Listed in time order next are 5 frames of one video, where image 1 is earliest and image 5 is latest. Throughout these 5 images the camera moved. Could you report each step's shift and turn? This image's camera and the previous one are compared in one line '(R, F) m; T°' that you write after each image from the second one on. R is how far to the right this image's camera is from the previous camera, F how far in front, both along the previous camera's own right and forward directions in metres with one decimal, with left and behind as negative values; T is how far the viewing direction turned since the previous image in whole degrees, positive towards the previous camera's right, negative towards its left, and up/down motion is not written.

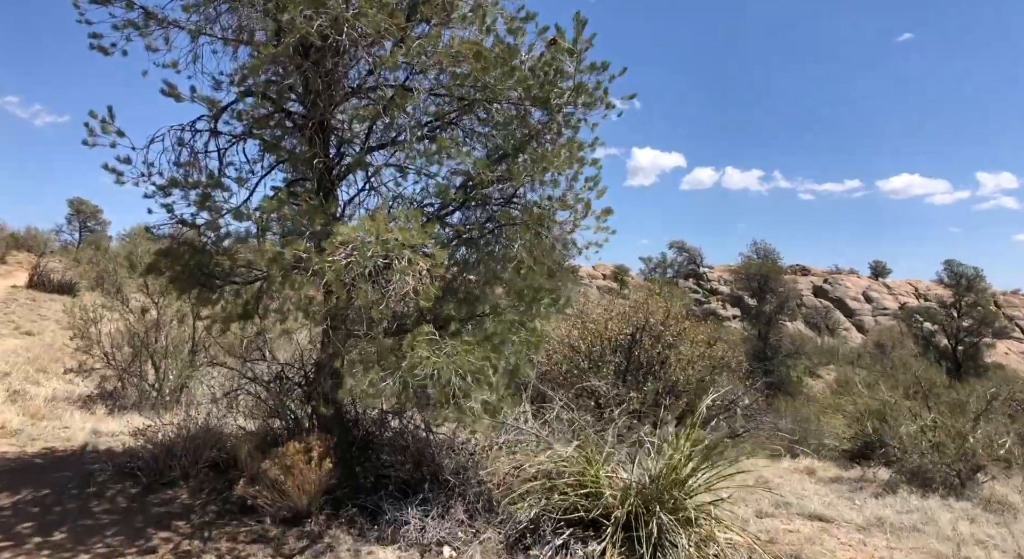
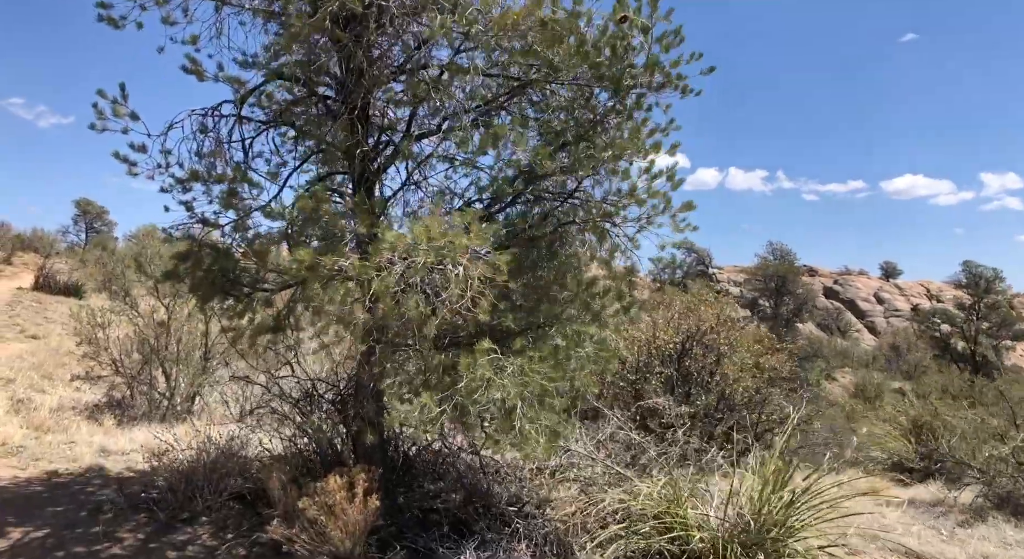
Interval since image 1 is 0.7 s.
(-0.4, +0.7) m; 0°
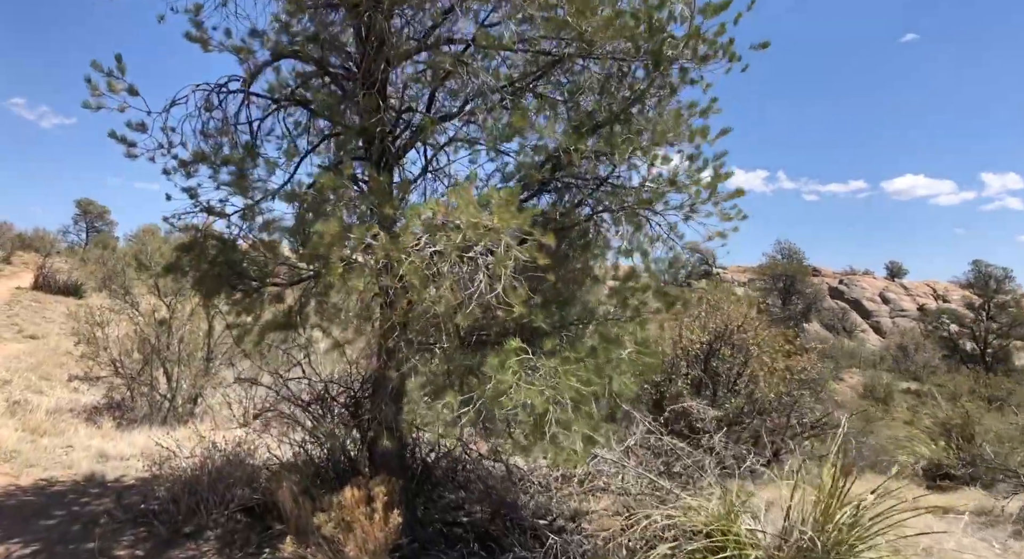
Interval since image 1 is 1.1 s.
(-0.2, +0.4) m; 0°
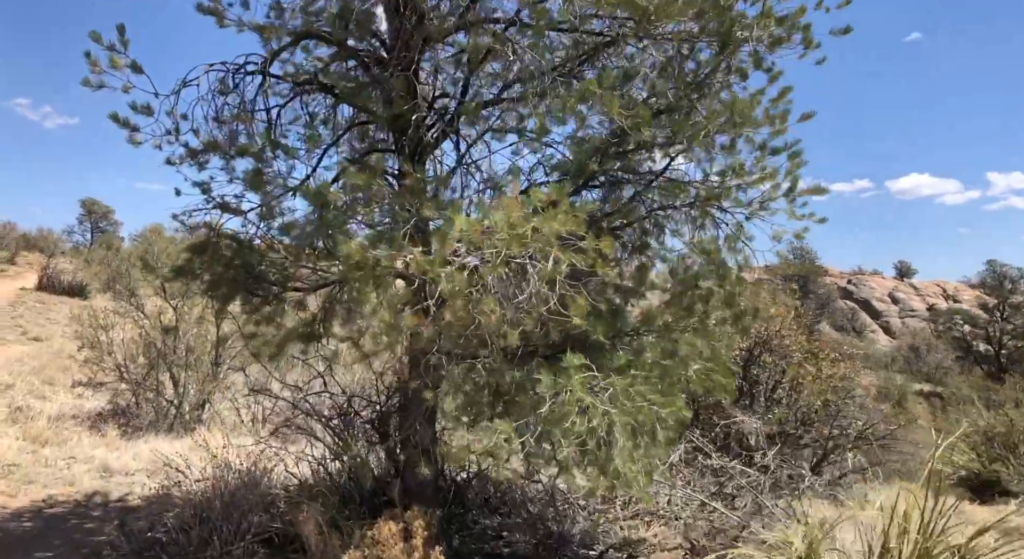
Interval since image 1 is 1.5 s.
(-0.3, +0.5) m; 0°
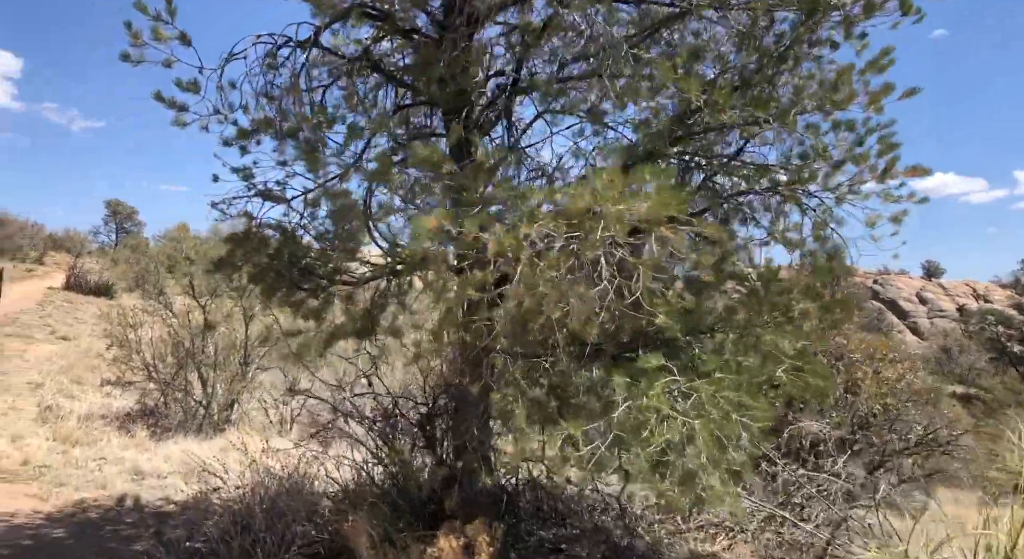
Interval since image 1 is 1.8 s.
(-0.3, +0.3) m; -2°
